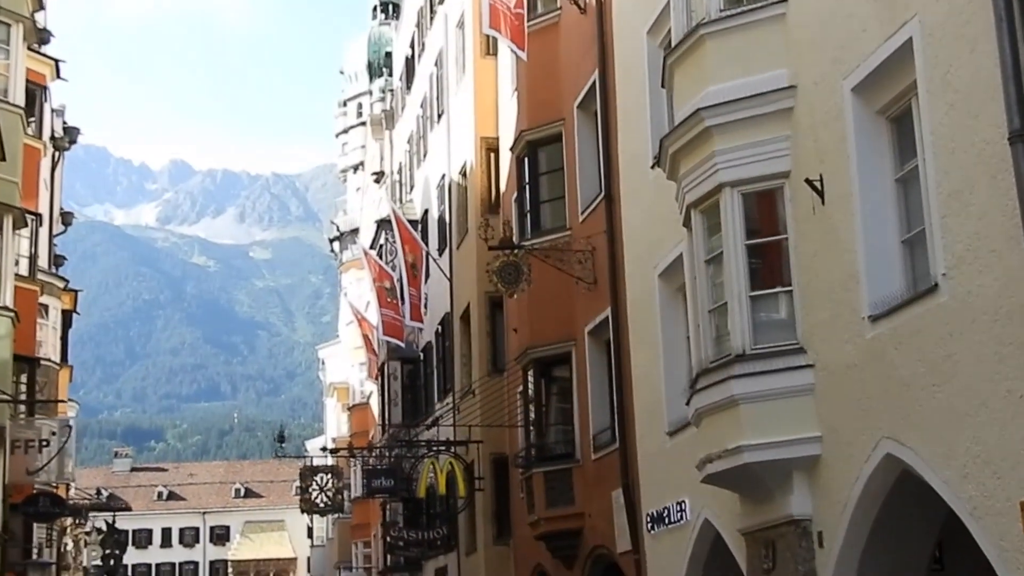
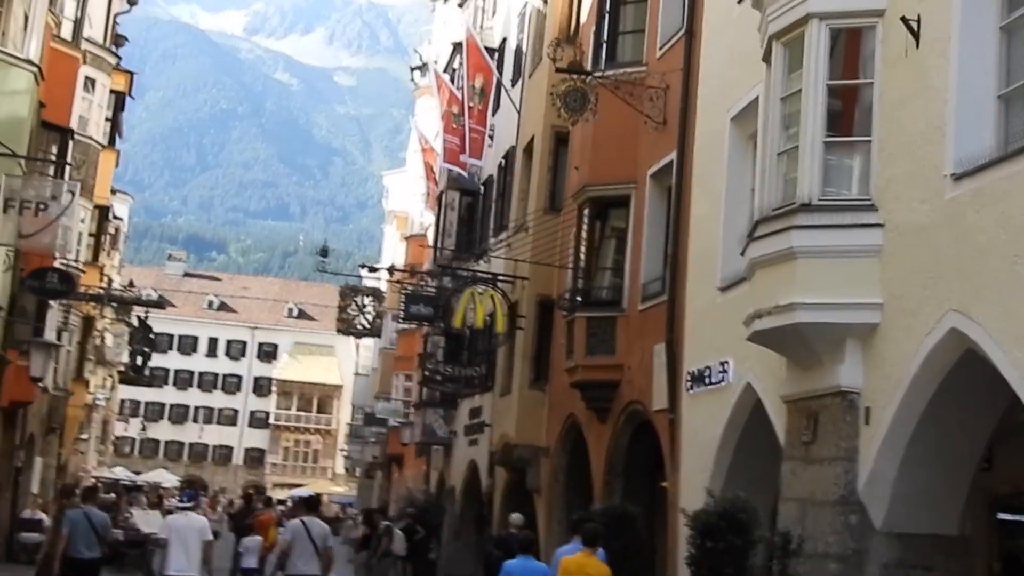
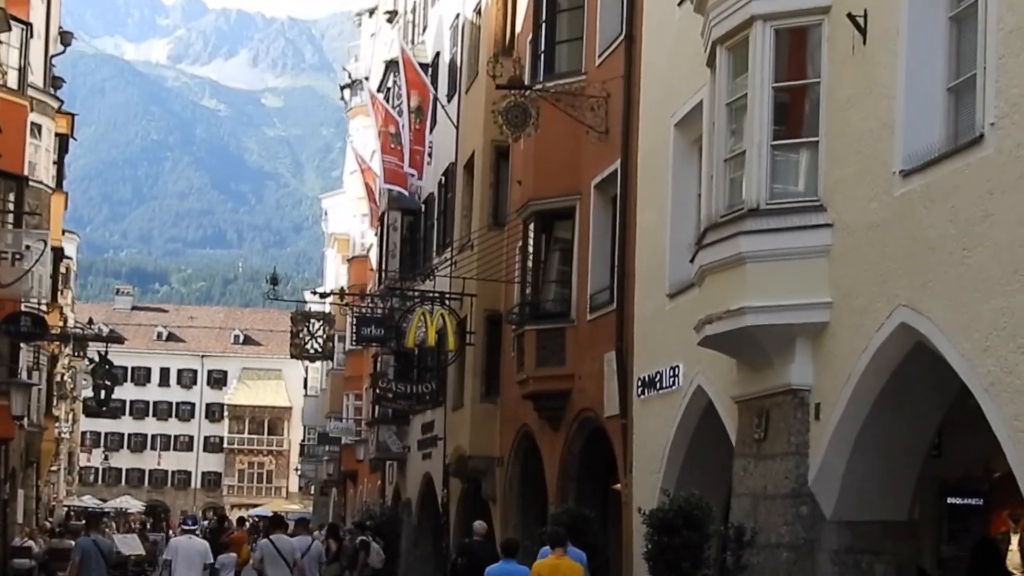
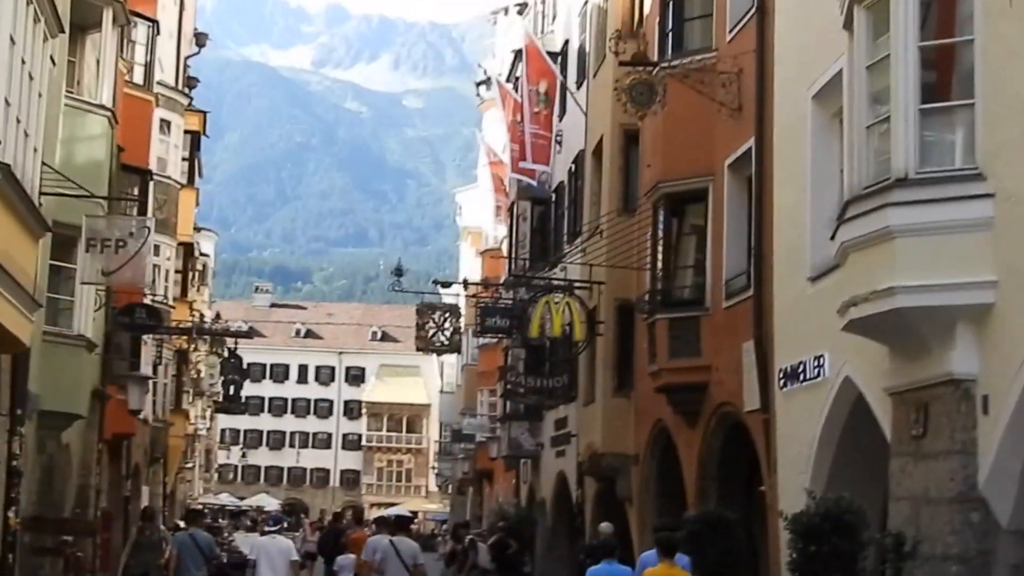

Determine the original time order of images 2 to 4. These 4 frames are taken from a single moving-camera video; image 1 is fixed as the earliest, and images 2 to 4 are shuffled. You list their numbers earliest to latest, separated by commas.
3, 2, 4
